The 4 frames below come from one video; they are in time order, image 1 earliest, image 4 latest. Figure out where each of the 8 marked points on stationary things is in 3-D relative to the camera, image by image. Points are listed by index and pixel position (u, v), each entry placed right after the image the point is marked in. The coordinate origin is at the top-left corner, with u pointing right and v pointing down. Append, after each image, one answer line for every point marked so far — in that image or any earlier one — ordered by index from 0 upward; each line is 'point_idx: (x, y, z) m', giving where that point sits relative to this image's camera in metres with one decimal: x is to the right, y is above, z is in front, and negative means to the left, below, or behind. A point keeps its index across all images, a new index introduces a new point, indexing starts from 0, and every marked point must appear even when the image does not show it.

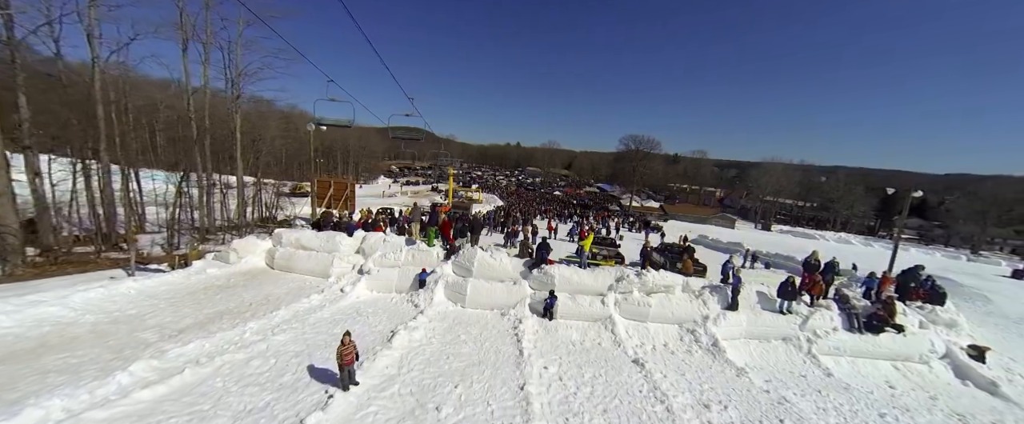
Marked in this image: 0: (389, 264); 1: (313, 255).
0: (-3.3, -1.4, +8.6) m
1: (-5.7, -1.2, +9.0) m
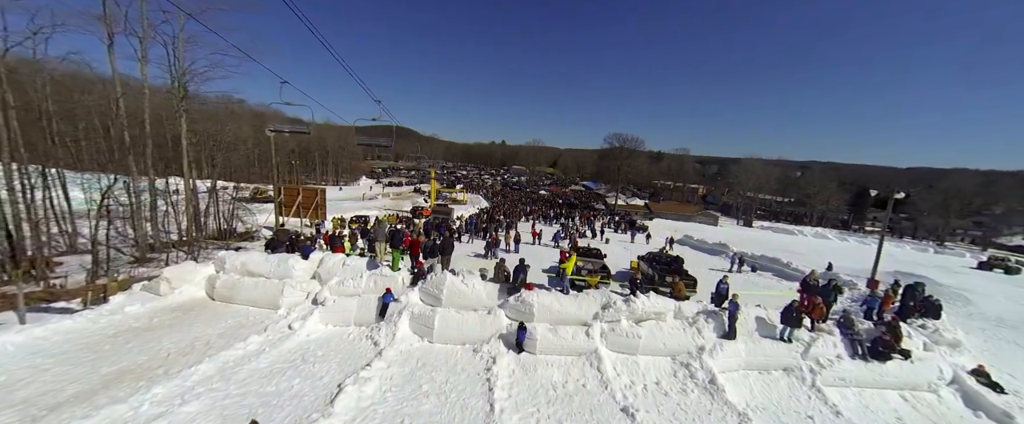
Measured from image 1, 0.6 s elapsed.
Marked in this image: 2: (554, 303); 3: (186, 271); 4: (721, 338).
0: (-3.9, -1.9, +7.6) m
1: (-6.3, -1.8, +7.9) m
2: (+0.9, -1.9, +6.8) m
3: (-8.2, -1.5, +8.0) m
4: (+4.2, -2.5, +6.4) m
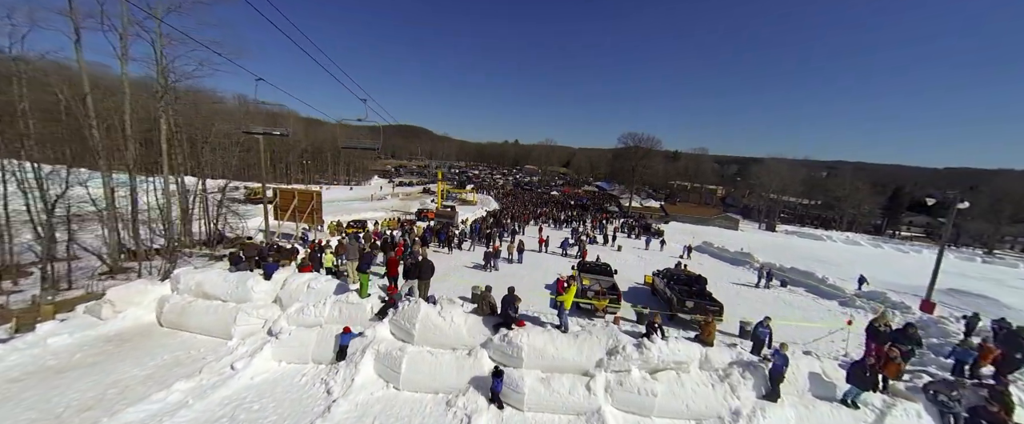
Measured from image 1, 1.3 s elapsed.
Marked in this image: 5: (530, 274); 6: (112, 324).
0: (-4.1, -2.3, +6.5) m
1: (-6.5, -2.1, +6.9) m
2: (+0.6, -2.3, +5.5) m
3: (-8.4, -1.8, +7.1) m
4: (+3.9, -2.9, +5.0) m
5: (+0.8, -2.8, +14.5) m
6: (-8.3, -2.3, +6.6) m
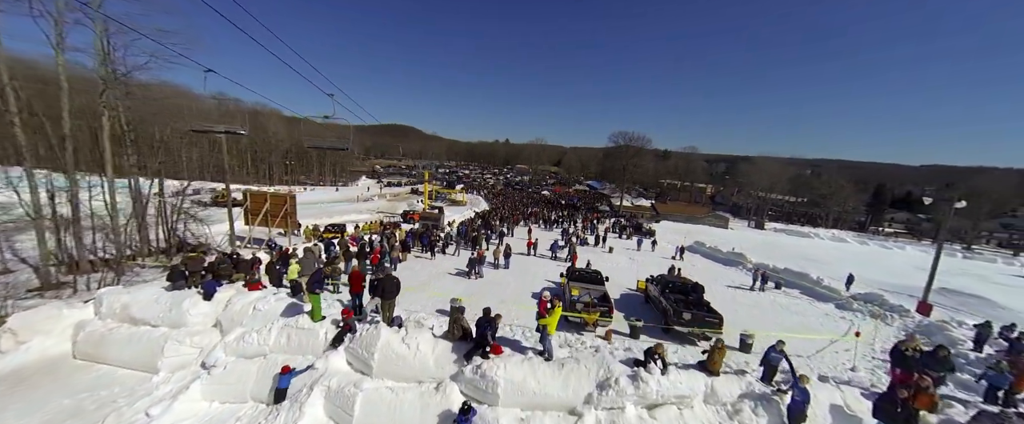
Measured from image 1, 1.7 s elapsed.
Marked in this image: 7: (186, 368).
0: (-4.6, -2.4, +5.5) m
1: (-6.9, -2.3, +5.9) m
2: (+0.2, -2.4, +4.7) m
3: (-8.8, -2.0, +6.0) m
4: (+3.5, -3.0, +4.2) m
5: (+0.2, -2.9, +13.6) m
6: (-8.7, -2.5, +5.6) m
7: (-5.6, -2.7, +5.5) m
